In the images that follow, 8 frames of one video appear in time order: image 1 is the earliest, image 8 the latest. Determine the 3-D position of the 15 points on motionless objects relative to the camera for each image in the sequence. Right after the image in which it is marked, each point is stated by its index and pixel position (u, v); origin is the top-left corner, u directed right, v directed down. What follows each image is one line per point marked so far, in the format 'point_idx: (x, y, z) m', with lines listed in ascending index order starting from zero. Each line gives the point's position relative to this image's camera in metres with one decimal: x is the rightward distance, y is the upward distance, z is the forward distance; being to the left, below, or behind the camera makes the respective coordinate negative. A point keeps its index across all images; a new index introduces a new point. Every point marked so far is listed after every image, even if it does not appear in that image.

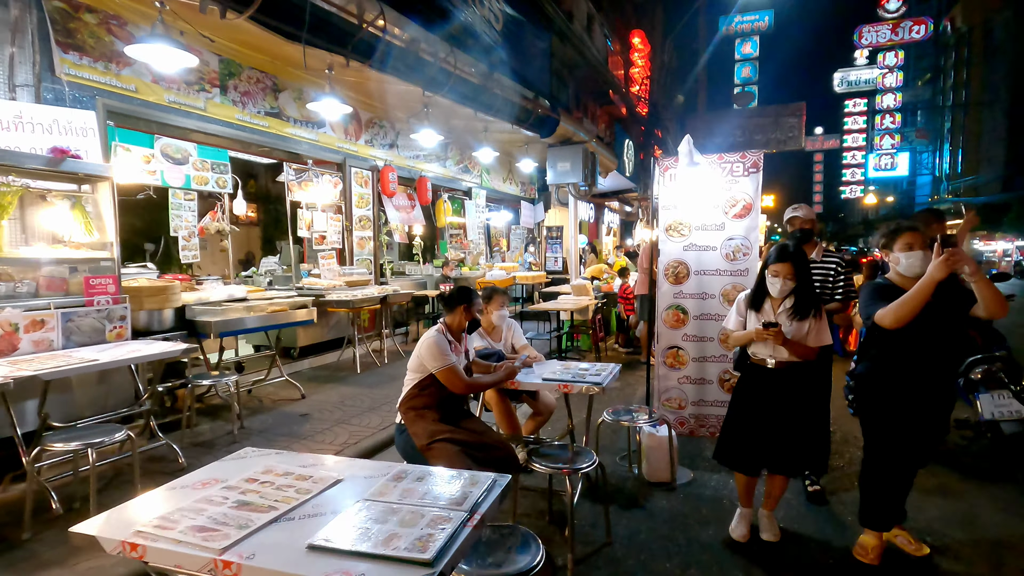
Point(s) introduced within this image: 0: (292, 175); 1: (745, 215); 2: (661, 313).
0: (-2.9, +1.5, +7.2) m
1: (+1.7, +0.5, +3.8) m
2: (+1.1, -0.2, +4.0) m
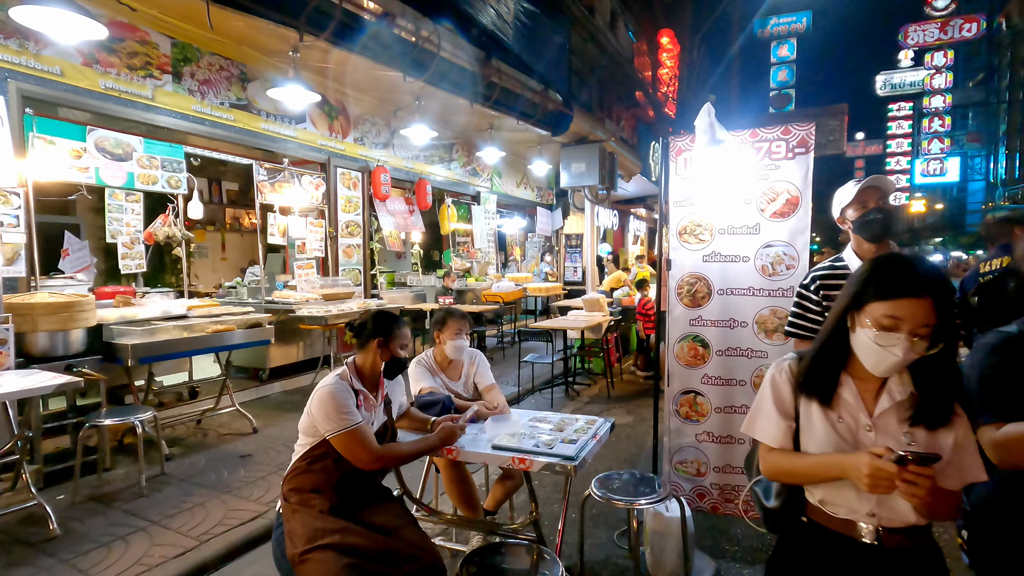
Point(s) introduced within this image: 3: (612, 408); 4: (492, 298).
0: (-3.0, +1.4, +6.4) m
1: (+1.4, +0.4, +2.7) m
2: (+0.9, -0.3, +3.0) m
3: (+1.1, -1.4, +6.1) m
4: (-0.4, -0.2, +9.9) m
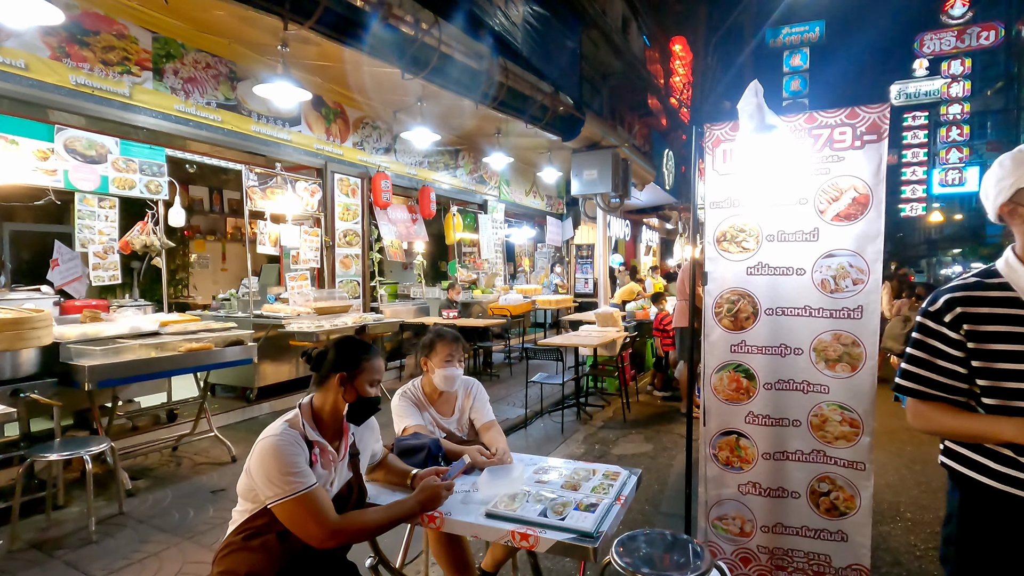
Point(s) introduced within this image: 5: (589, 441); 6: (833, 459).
0: (-2.9, +1.2, +6.0) m
1: (+1.4, +0.3, +2.2) m
2: (+0.9, -0.4, +2.5) m
3: (+1.2, -1.5, +5.5) m
4: (-0.2, -0.4, +9.4) m
5: (+0.8, -1.5, +5.3) m
6: (+1.4, -0.7, +2.3) m
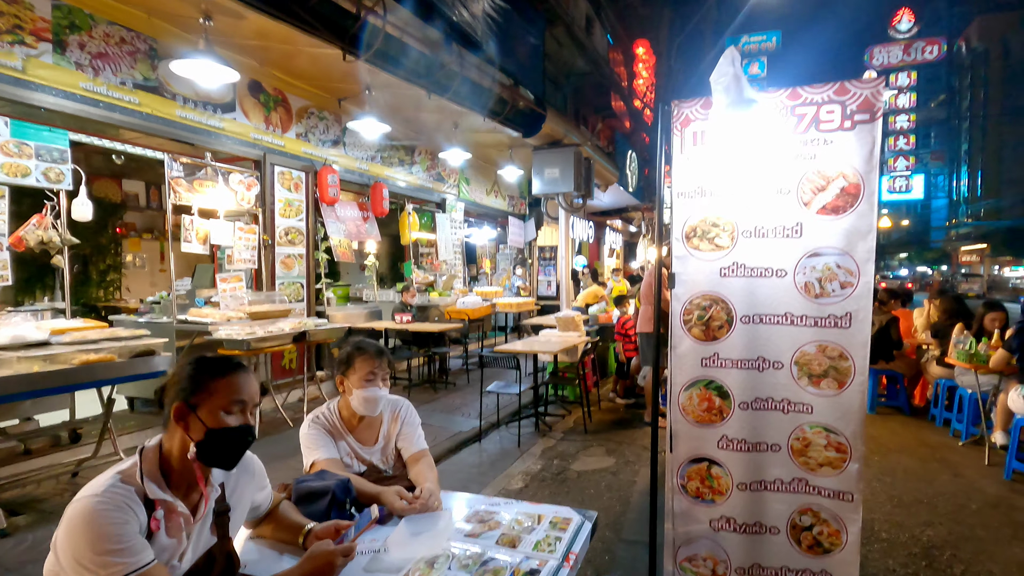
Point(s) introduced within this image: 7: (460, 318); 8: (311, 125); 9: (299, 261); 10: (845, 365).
0: (-3.3, +1.2, +5.4) m
1: (+1.2, +0.3, +1.9) m
2: (+0.7, -0.4, +2.1) m
3: (+0.8, -1.5, +5.2) m
4: (-0.9, -0.5, +8.9) m
5: (+0.3, -1.5, +4.9) m
6: (+1.2, -0.8, +2.0) m
7: (-0.9, -0.5, +8.9) m
8: (-2.6, +2.1, +7.0) m
9: (-2.7, +0.4, +6.9) m
10: (+1.2, -0.3, +2.0) m
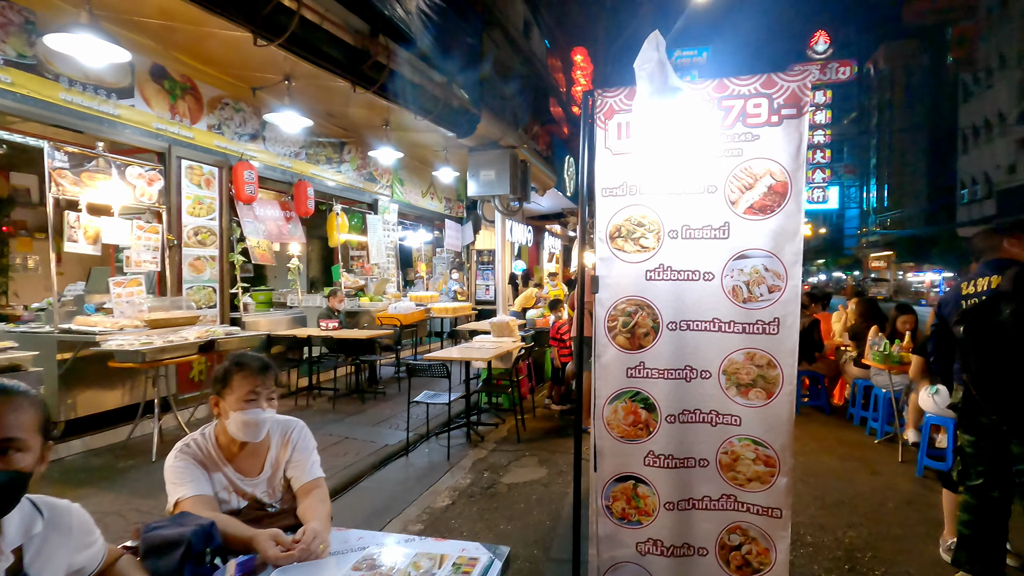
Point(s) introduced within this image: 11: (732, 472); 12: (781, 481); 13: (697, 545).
0: (-4.0, +1.1, +4.8) m
1: (+0.9, +0.3, +1.8) m
2: (+0.3, -0.4, +2.0) m
3: (+0.1, -1.6, +5.0) m
4: (-2.0, -0.5, +8.6) m
5: (-0.3, -1.6, +4.7) m
6: (+0.8, -0.8, +1.9) m
7: (-1.9, -0.6, +8.5) m
8: (-3.4, +2.1, +6.4) m
9: (-3.6, +0.3, +6.3) m
10: (+0.9, -0.3, +1.9) m
11: (+0.8, -0.7, +1.9) m
12: (+0.9, -0.7, +1.9) m
13: (+0.7, -0.9, +1.9) m
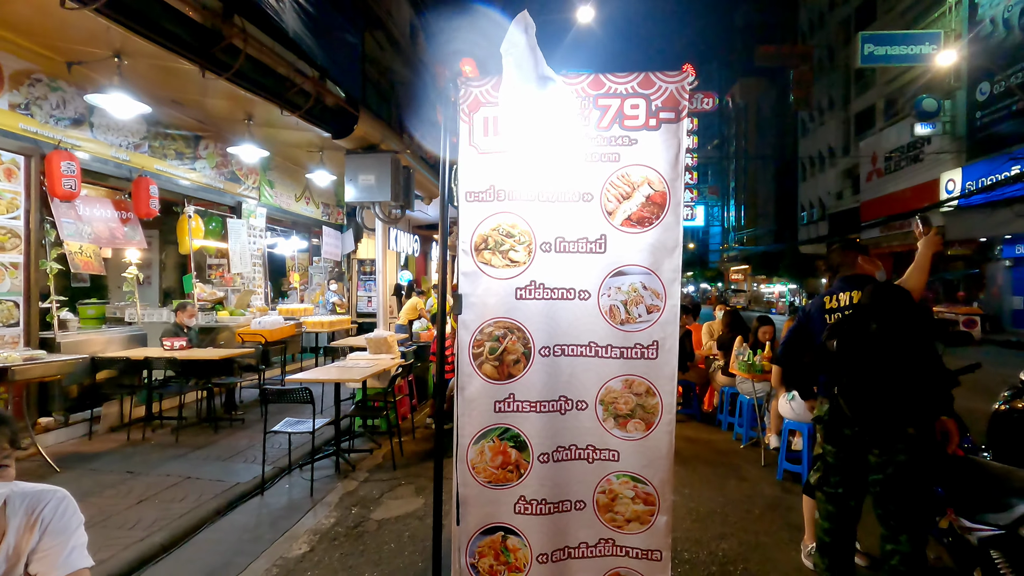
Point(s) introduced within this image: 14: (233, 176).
0: (-5.0, +1.0, +3.6) m
1: (+0.4, +0.2, +1.7) m
2: (-0.2, -0.5, +1.7) m
3: (-1.0, -1.7, +4.6) m
4: (-3.7, -0.7, +7.7) m
5: (-1.3, -1.7, +4.2) m
6: (+0.4, -0.8, +1.7) m
7: (-3.7, -0.8, +7.6) m
8: (-4.7, +1.9, +5.3) m
9: (-4.8, +0.2, +5.2) m
10: (+0.4, -0.4, +1.7) m
11: (+0.3, -0.7, +1.7) m
12: (+0.5, -0.7, +1.7) m
13: (+0.2, -1.0, +1.7) m
14: (-4.4, +1.8, +8.4) m
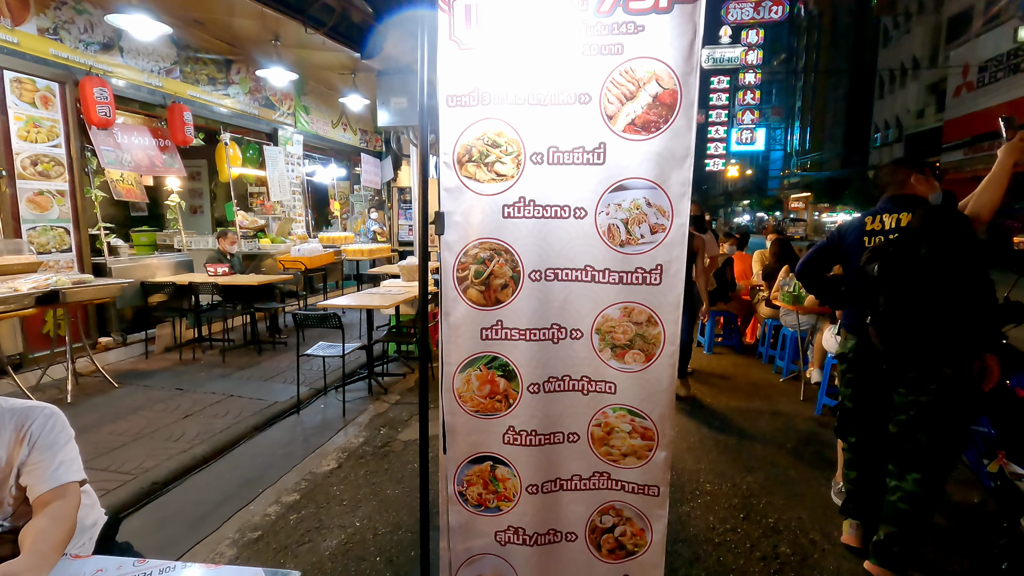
0: (-4.8, +1.6, +3.7) m
1: (+0.4, +0.4, +1.4) m
2: (-0.2, -0.3, +1.6) m
3: (-0.8, -1.1, +4.7) m
4: (-3.2, +0.3, +7.9) m
5: (-1.1, -1.1, +4.3) m
6: (+0.3, -0.6, +1.6) m
7: (-3.2, +0.3, +7.8) m
8: (-4.4, +2.7, +5.3) m
9: (-4.5, +0.9, +5.4) m
10: (+0.4, -0.1, +1.5) m
11: (+0.3, -0.5, +1.6) m
12: (+0.4, -0.5, +1.6) m
13: (+0.2, -0.8, +1.7) m
14: (-3.9, +2.9, +8.3) m
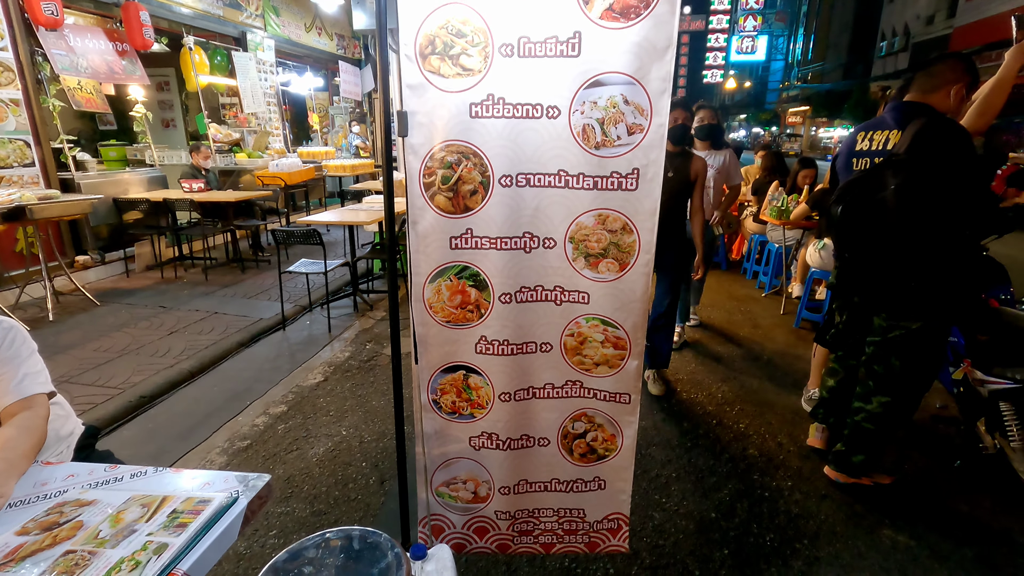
0: (-4.9, +2.1, +3.3) m
1: (+0.3, +0.7, +1.3) m
2: (-0.3, 0.0, +1.6) m
3: (-0.9, -0.3, +4.7) m
4: (-3.4, +1.5, +7.6) m
5: (-1.3, -0.4, +4.4) m
6: (+0.2, -0.3, +1.7) m
7: (-3.3, +1.5, +7.6) m
8: (-4.6, +3.4, +4.7) m
9: (-4.7, +1.7, +5.0) m
10: (+0.3, +0.1, +1.5) m
11: (+0.2, -0.2, +1.6) m
12: (+0.4, -0.2, +1.6) m
13: (+0.1, -0.5, +1.7) m
14: (-4.1, +4.1, +7.7) m
